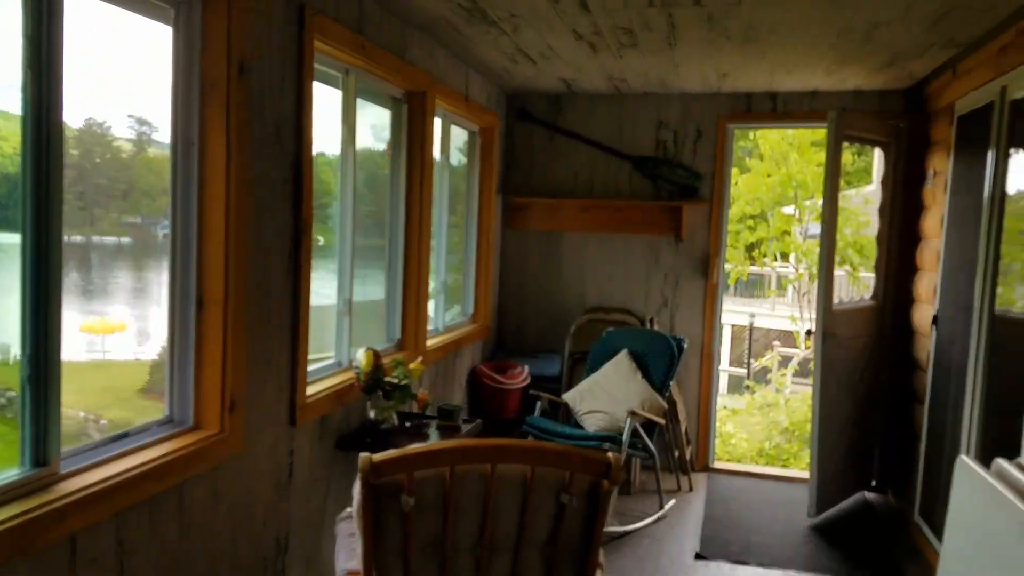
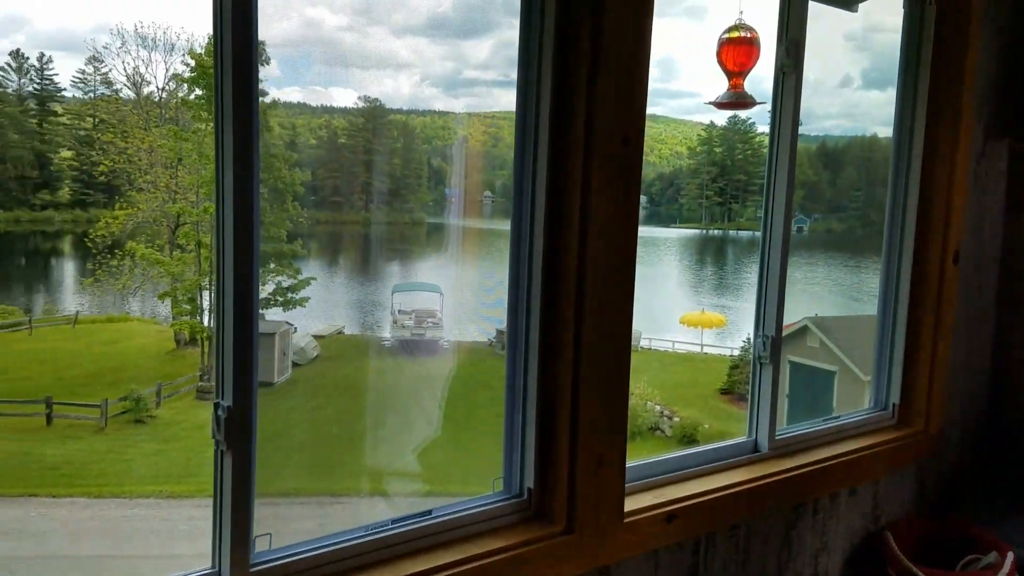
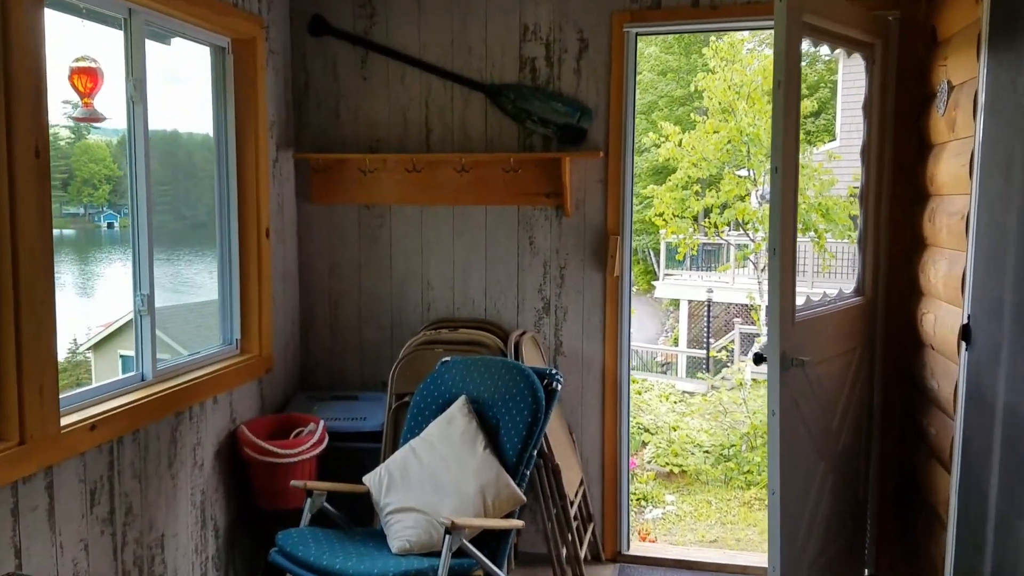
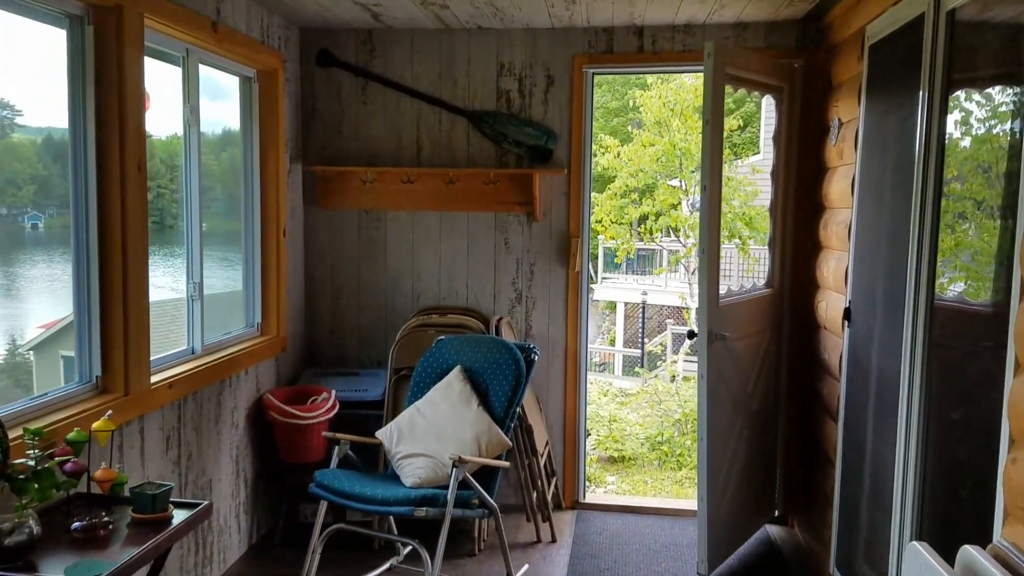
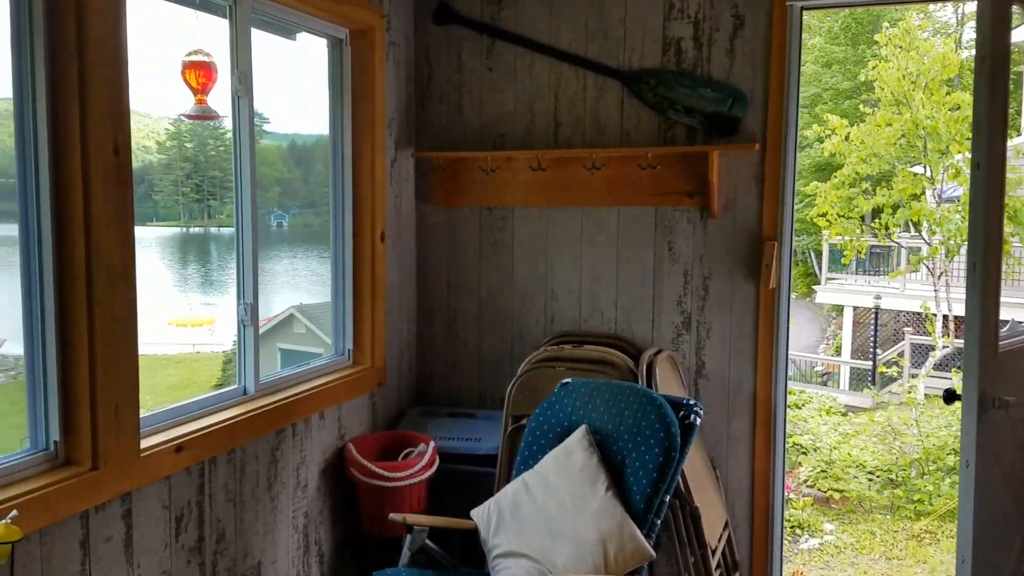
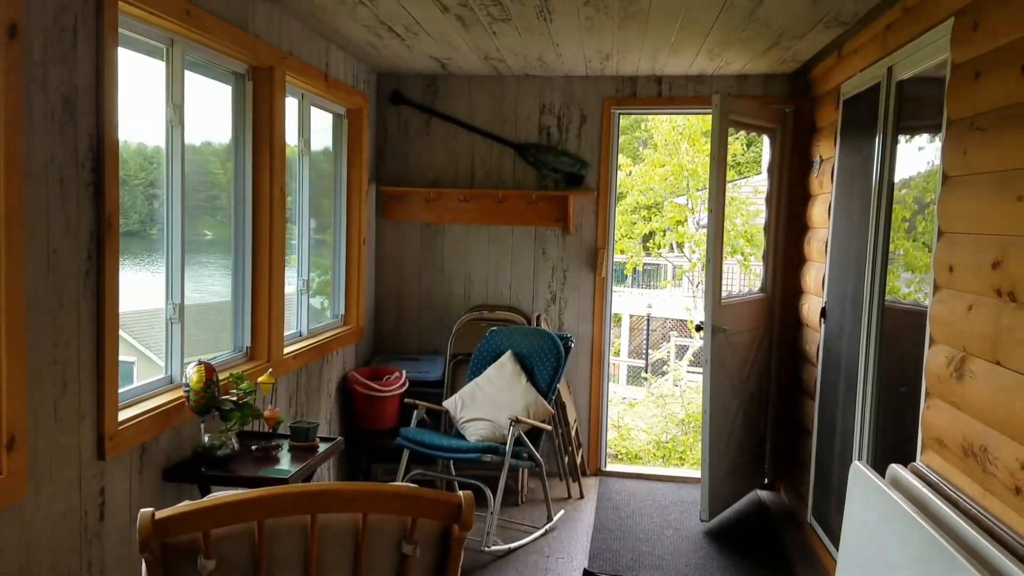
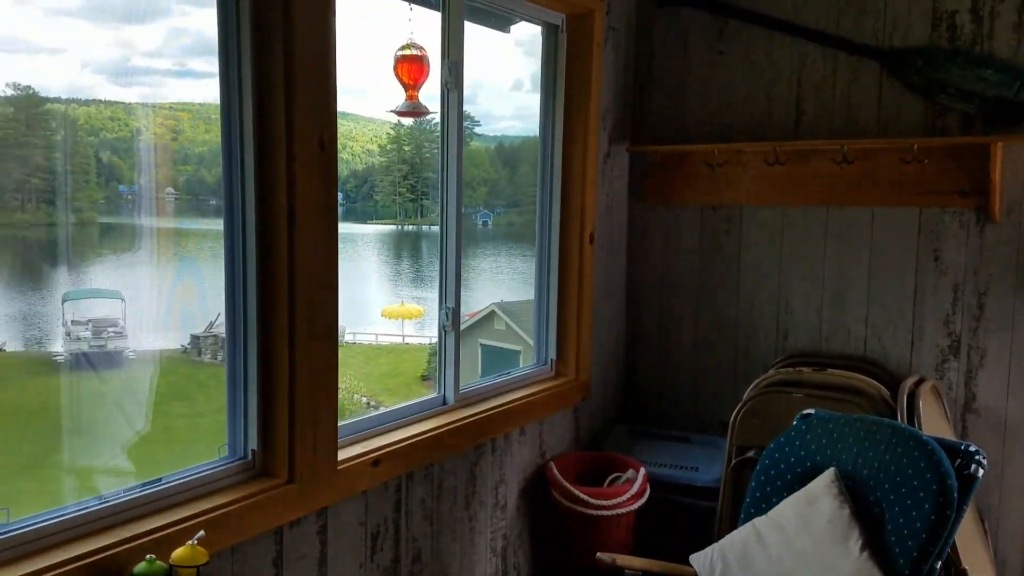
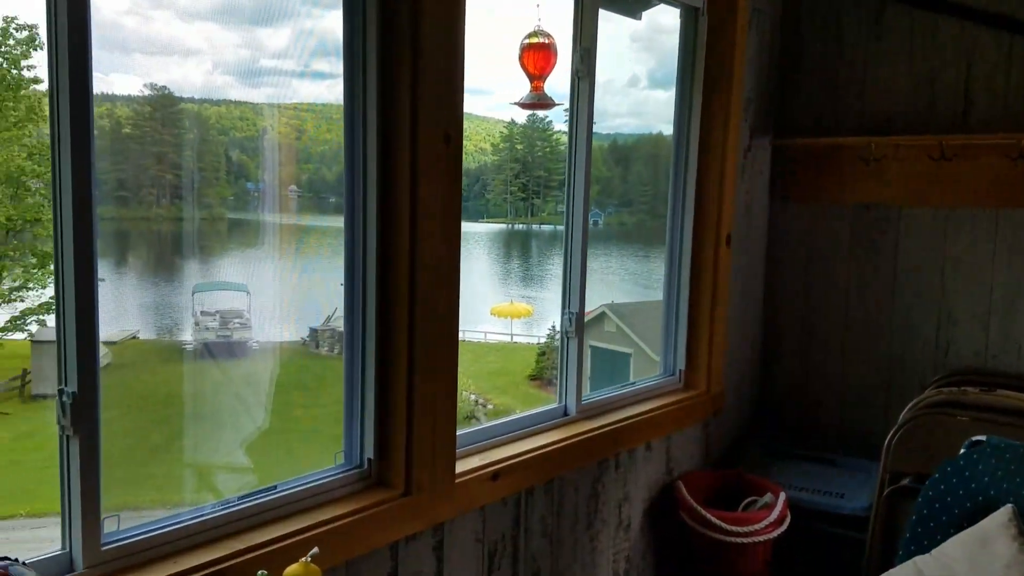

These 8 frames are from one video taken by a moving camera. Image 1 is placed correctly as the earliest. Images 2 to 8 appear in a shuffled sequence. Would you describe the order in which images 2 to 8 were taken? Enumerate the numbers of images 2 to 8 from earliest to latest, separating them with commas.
6, 4, 3, 5, 7, 8, 2
